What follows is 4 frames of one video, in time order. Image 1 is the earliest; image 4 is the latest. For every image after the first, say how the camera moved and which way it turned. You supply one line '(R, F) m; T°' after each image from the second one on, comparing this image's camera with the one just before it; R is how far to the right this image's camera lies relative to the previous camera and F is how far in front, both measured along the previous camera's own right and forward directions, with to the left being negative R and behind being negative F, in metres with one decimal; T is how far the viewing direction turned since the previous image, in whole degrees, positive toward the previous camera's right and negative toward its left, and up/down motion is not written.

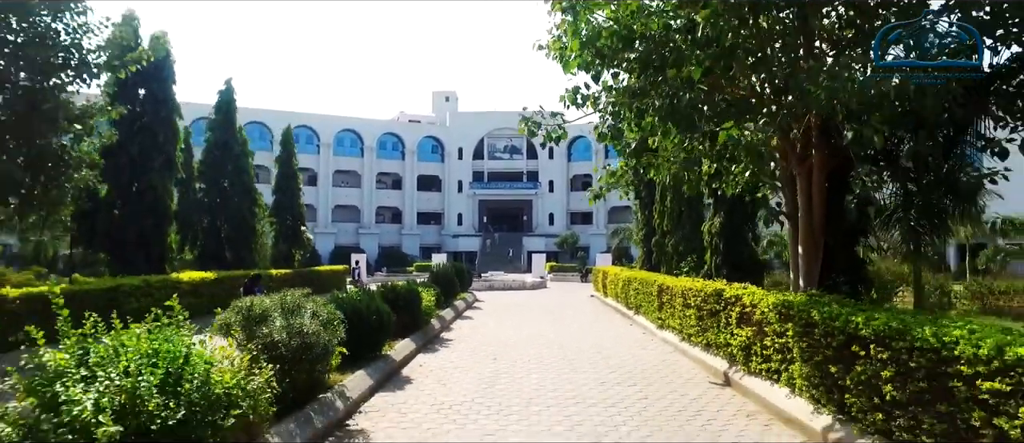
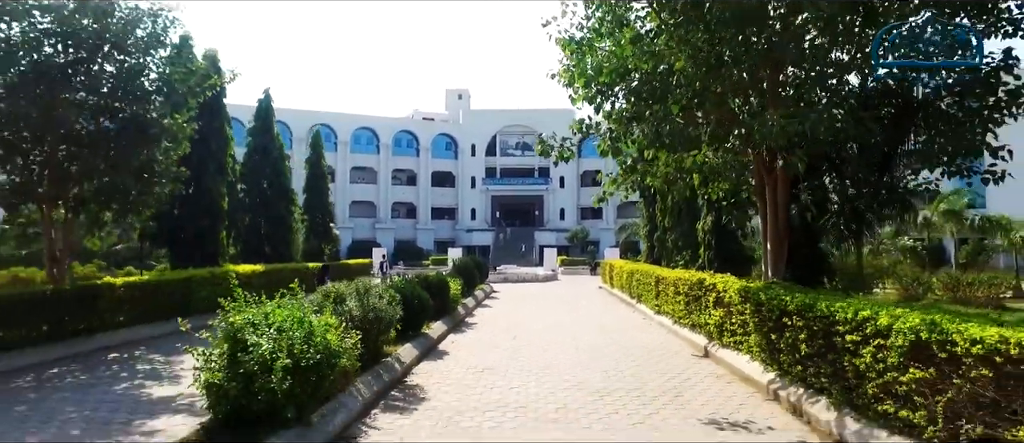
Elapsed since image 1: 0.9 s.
(-0.1, -1.8) m; -1°
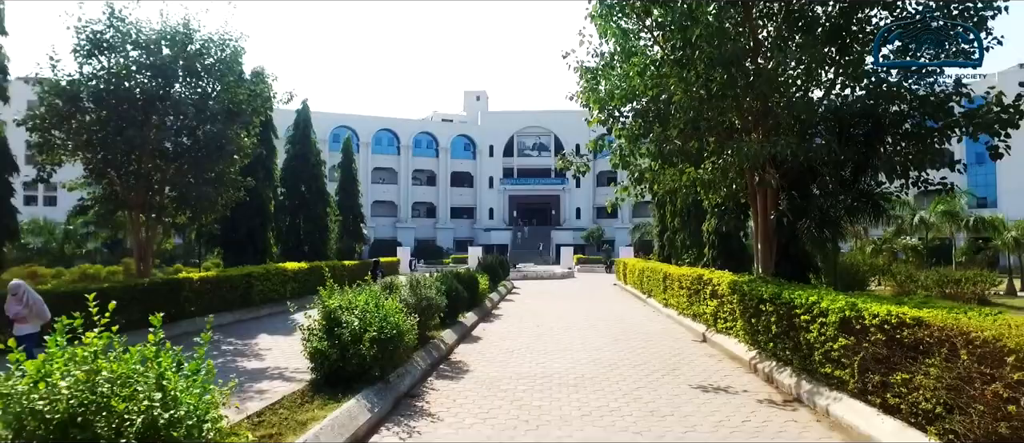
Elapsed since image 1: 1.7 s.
(-0.1, -1.6) m; -1°
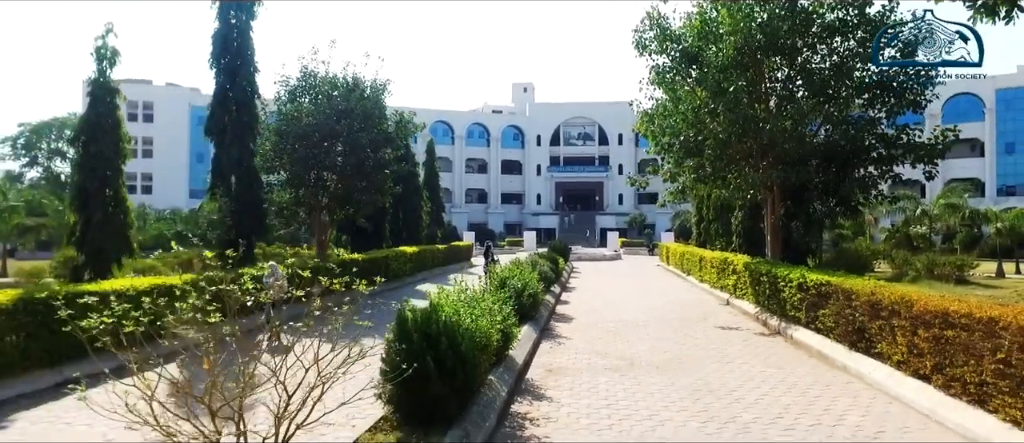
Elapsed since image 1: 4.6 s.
(-1.0, -4.9) m; -3°
